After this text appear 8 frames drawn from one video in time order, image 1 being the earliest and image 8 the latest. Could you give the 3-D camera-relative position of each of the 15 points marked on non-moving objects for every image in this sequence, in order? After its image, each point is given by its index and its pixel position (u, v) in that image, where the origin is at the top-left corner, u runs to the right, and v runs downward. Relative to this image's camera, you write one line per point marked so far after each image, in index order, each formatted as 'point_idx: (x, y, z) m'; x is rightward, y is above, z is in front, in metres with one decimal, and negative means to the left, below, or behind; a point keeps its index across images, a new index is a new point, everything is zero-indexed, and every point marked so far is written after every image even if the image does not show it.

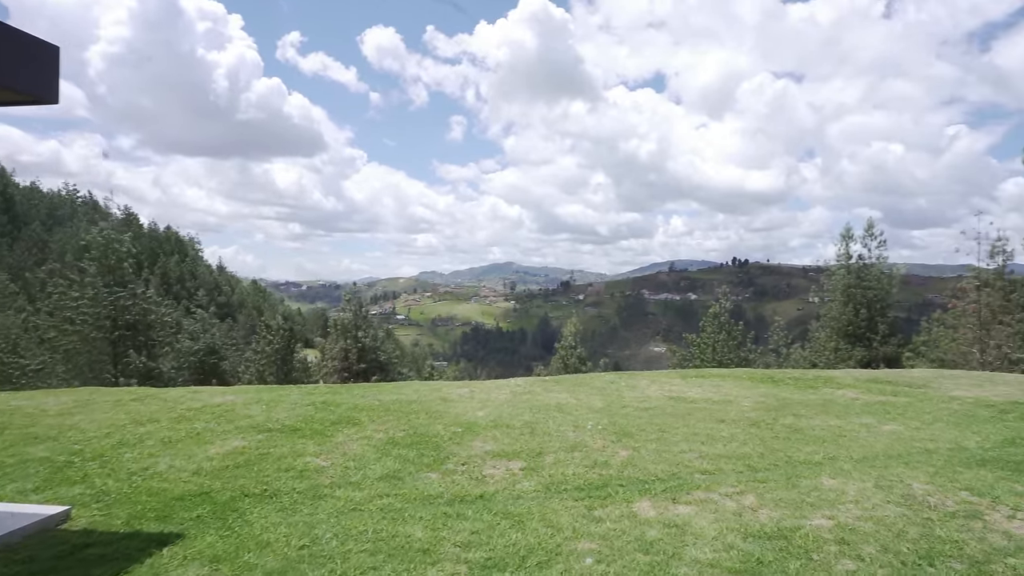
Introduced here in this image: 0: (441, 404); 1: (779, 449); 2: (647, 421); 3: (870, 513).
0: (-1.9, -3.1, +15.9) m
1: (+5.0, -3.0, +11.2) m
2: (+3.0, -3.0, +13.6) m
3: (+4.7, -3.0, +7.8) m
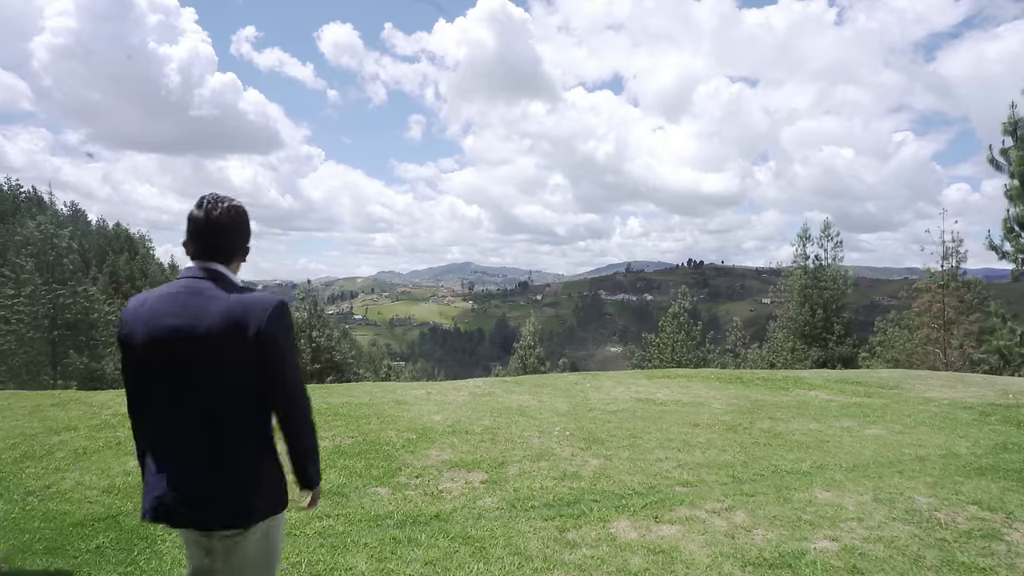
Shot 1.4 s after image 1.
0: (-2.9, -2.9, +14.6) m
1: (+4.3, -2.9, +10.3) m
2: (+2.2, -2.9, +12.6) m
3: (+4.2, -2.9, +6.9) m
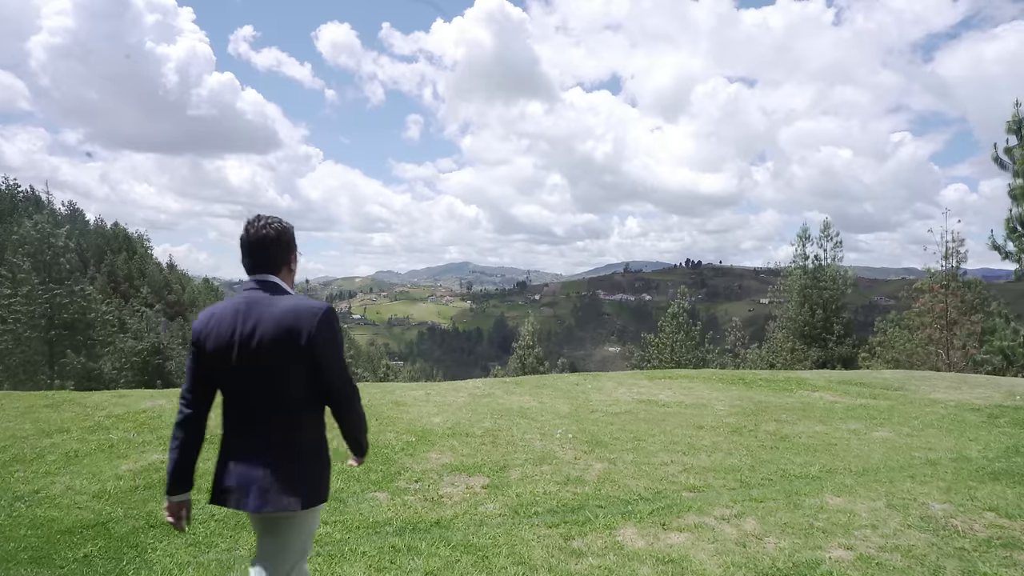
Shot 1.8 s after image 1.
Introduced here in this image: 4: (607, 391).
0: (-2.8, -2.9, +14.3) m
1: (+4.3, -2.9, +10.1) m
2: (+2.2, -2.9, +12.4) m
3: (+4.3, -2.8, +6.7) m
4: (+2.8, -3.1, +17.7) m
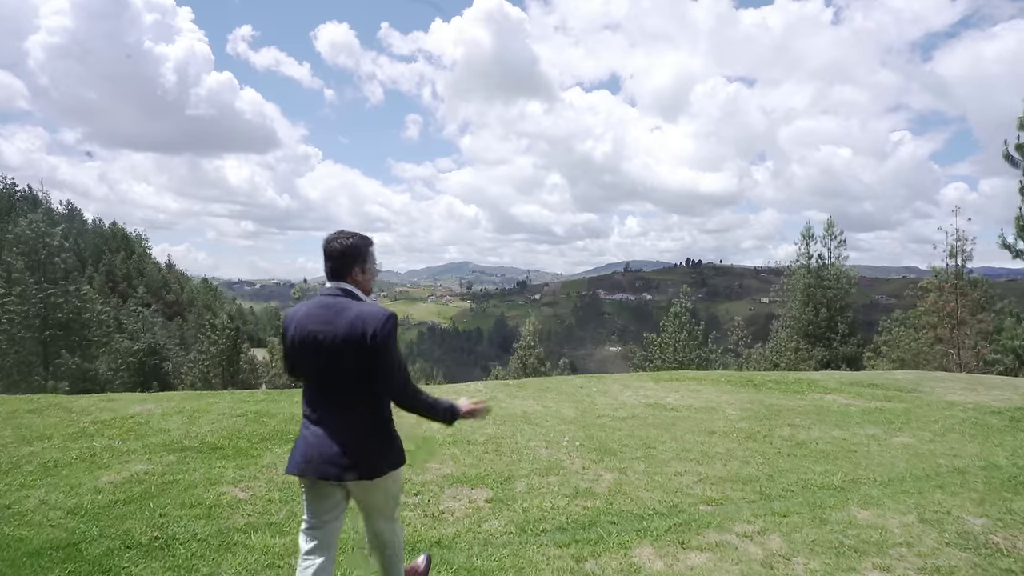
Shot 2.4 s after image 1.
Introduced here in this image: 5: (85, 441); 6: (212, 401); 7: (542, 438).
0: (-2.8, -2.9, +13.8) m
1: (+4.4, -2.9, +9.6) m
2: (+2.3, -2.9, +11.9) m
3: (+4.3, -2.8, +6.2) m
4: (+2.9, -3.1, +17.2) m
5: (-7.8, -2.8, +10.8) m
6: (-7.9, -3.0, +15.7) m
7: (+0.6, -2.9, +11.4) m
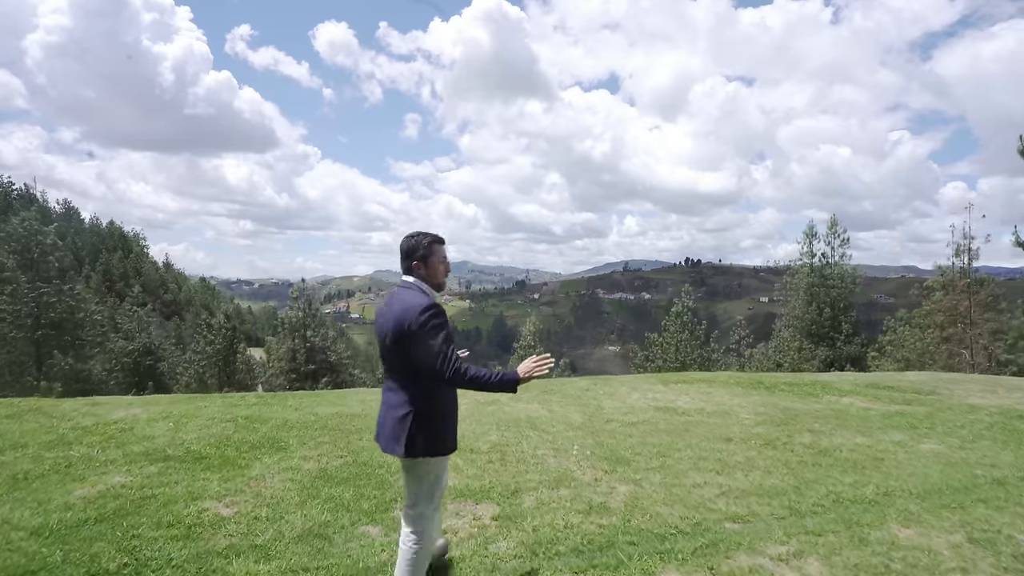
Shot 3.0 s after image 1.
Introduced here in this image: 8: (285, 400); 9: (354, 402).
0: (-2.7, -2.9, +13.1) m
1: (+4.5, -2.9, +8.9) m
2: (+2.4, -2.9, +11.2) m
3: (+4.5, -2.8, +5.5) m
4: (+3.0, -3.0, +16.5) m
5: (-7.7, -2.8, +10.2) m
6: (-7.8, -2.9, +15.0) m
7: (+0.7, -2.8, +10.8) m
8: (-6.0, -3.0, +15.7) m
9: (-4.1, -3.0, +15.7) m
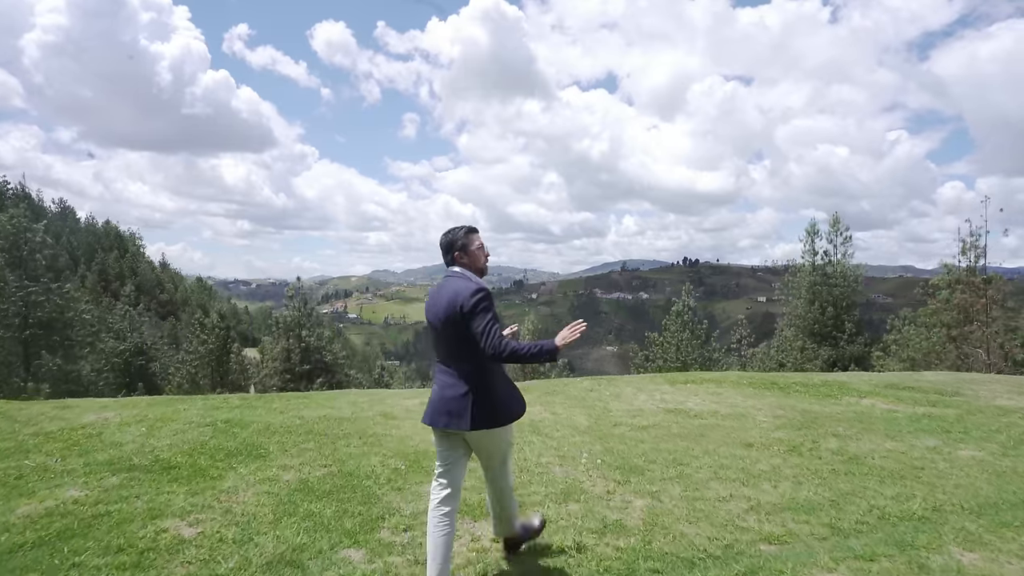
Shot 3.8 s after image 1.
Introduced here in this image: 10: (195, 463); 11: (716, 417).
0: (-2.7, -2.8, +12.2) m
1: (+4.5, -2.7, +8.0) m
2: (+2.4, -2.8, +10.3) m
3: (+4.5, -2.7, +4.6) m
4: (+3.0, -2.9, +15.6) m
5: (-7.6, -2.6, +9.2) m
6: (-7.8, -2.8, +14.0) m
7: (+0.7, -2.7, +9.8) m
8: (-5.9, -2.8, +14.7) m
9: (-4.1, -2.9, +14.8) m
10: (-4.9, -2.7, +9.3) m
11: (+4.5, -2.8, +13.2) m
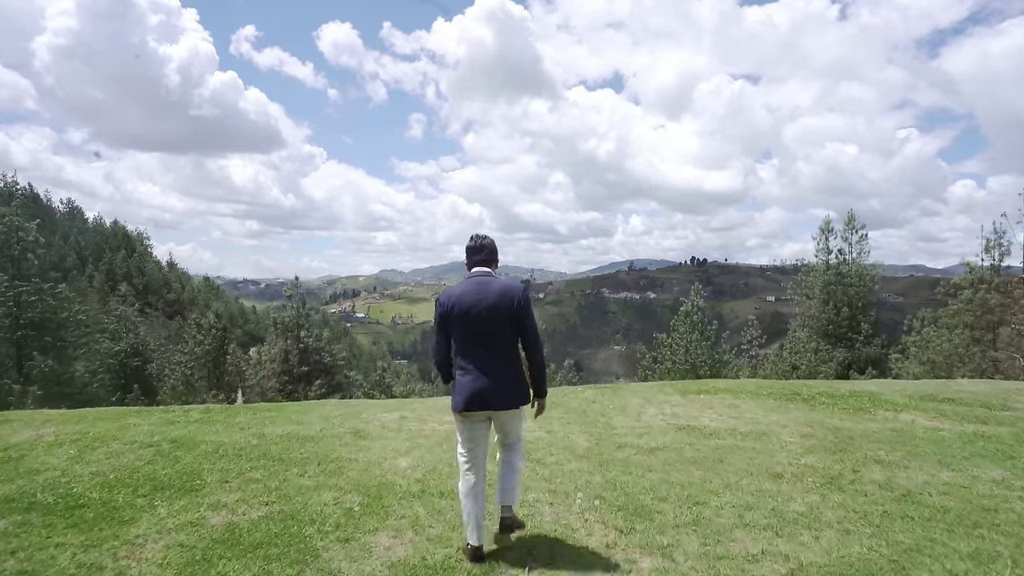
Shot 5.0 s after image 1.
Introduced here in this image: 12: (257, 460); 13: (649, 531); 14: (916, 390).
0: (-2.9, -2.8, +10.6) m
1: (+4.3, -2.8, +6.3) m
2: (+2.2, -2.8, +8.6) m
3: (+4.2, -2.7, +2.9) m
4: (+2.8, -2.9, +13.9) m
5: (-7.9, -2.7, +7.7) m
6: (-8.0, -2.8, +12.5) m
7: (+0.5, -2.7, +8.2) m
8: (-6.1, -2.8, +13.2) m
9: (-4.3, -2.9, +13.2) m
10: (-5.2, -2.7, +7.7) m
11: (+4.3, -2.8, +11.5) m
12: (-4.1, -2.8, +9.7) m
13: (+1.5, -2.7, +6.8) m
14: (+11.3, -2.8, +16.7) m
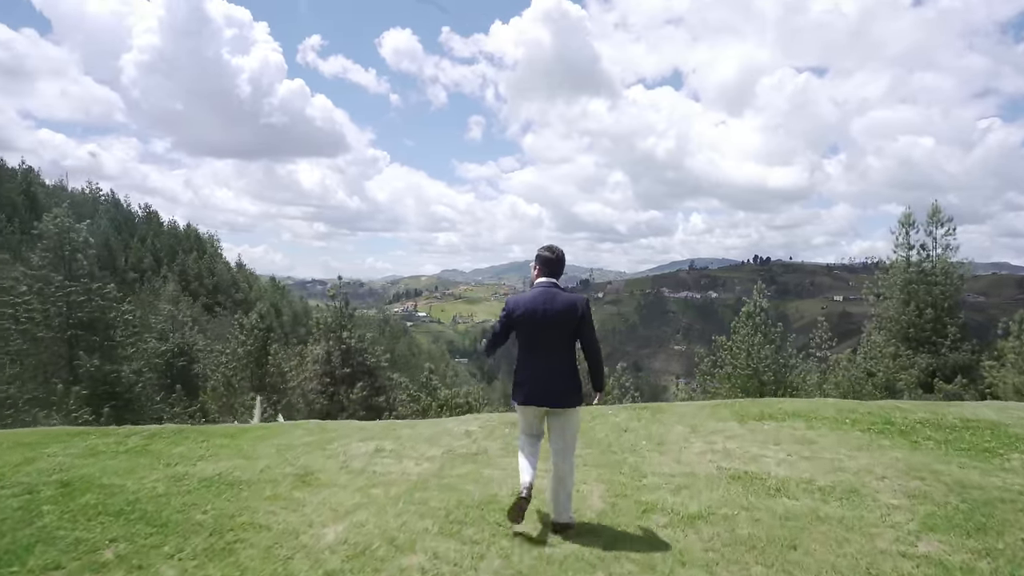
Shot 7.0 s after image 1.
0: (-3.1, -2.8, +7.9) m
1: (+3.6, -2.8, +3.0) m
2: (+1.7, -2.8, +5.5) m
3: (+3.2, -2.7, -0.4) m
4: (+2.8, -2.9, +10.7) m
5: (-8.4, -2.7, +5.5) m
6: (-8.0, -2.8, +10.3) m
7: (0.0, -2.7, +5.2) m
8: (-6.1, -2.8, +10.8) m
9: (-4.3, -2.9, +10.6) m
10: (-5.7, -2.7, +5.3) m
11: (+4.1, -2.8, +8.1) m
12: (-4.4, -2.8, +7.1) m
13: (+0.9, -2.7, +3.8) m
14: (+11.5, -2.8, +12.7) m
